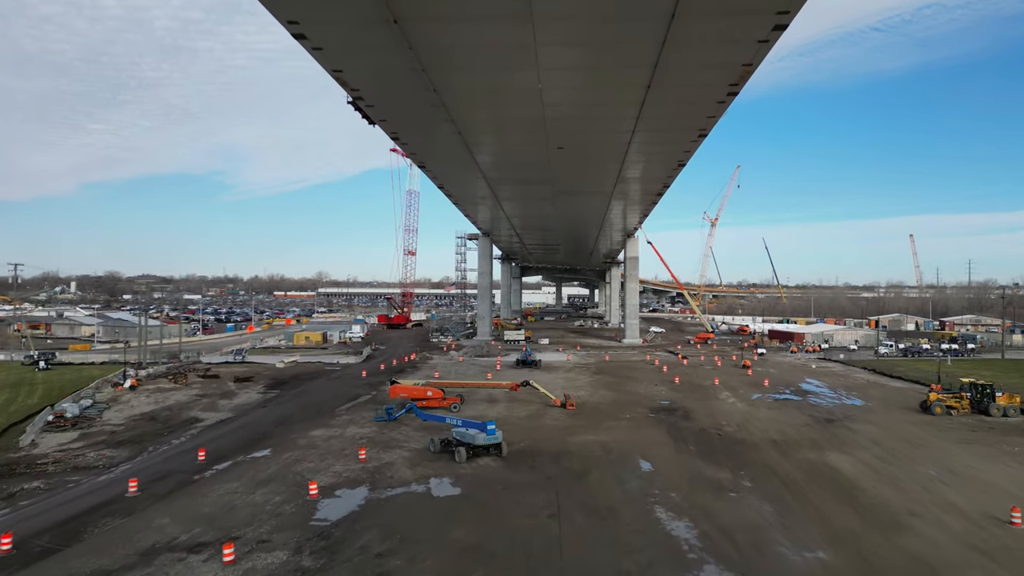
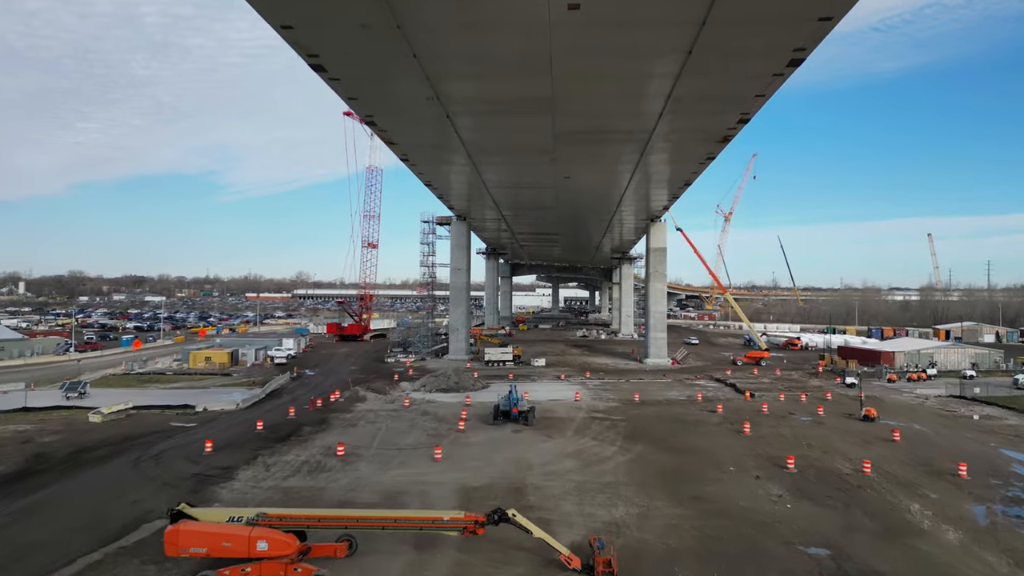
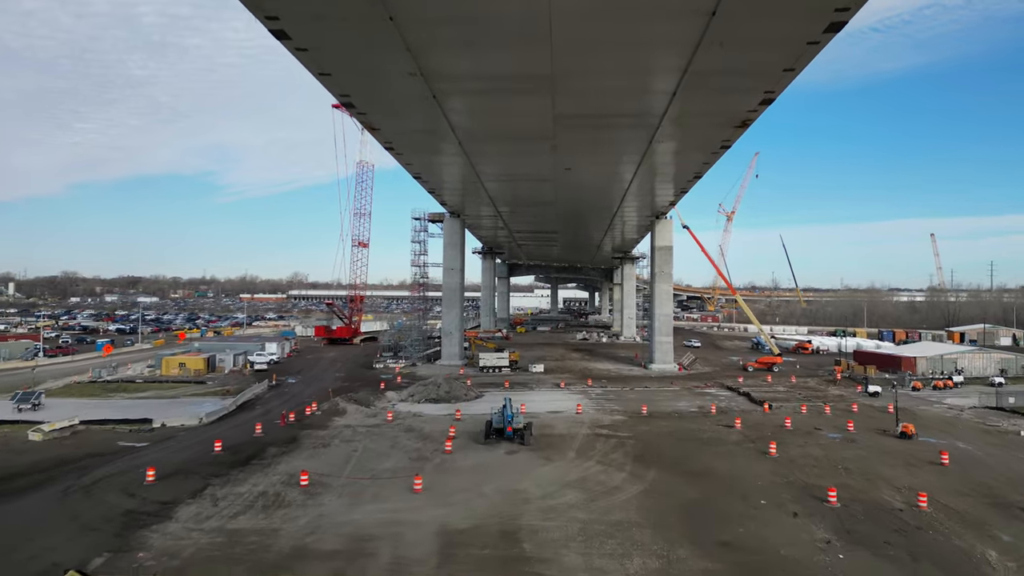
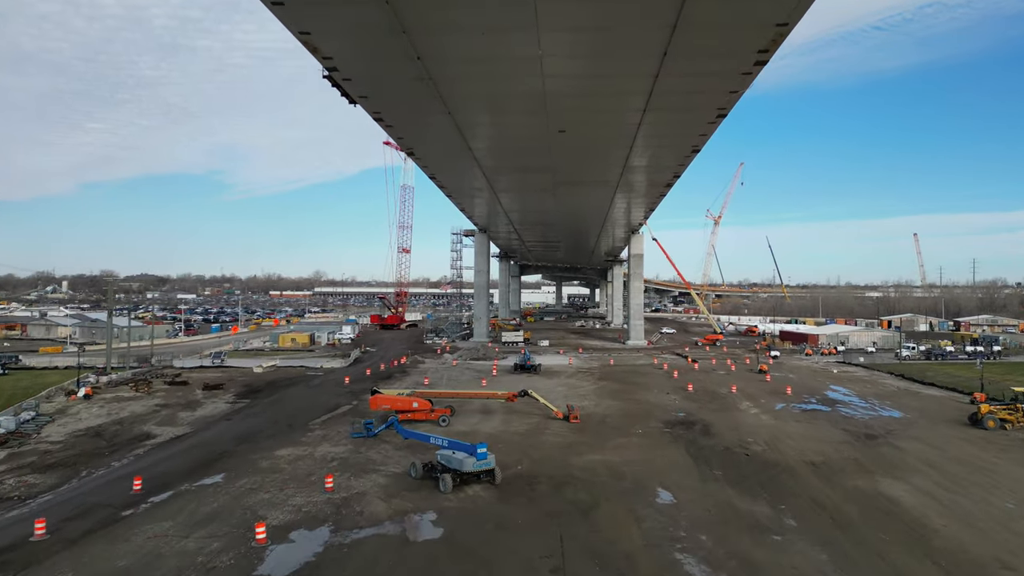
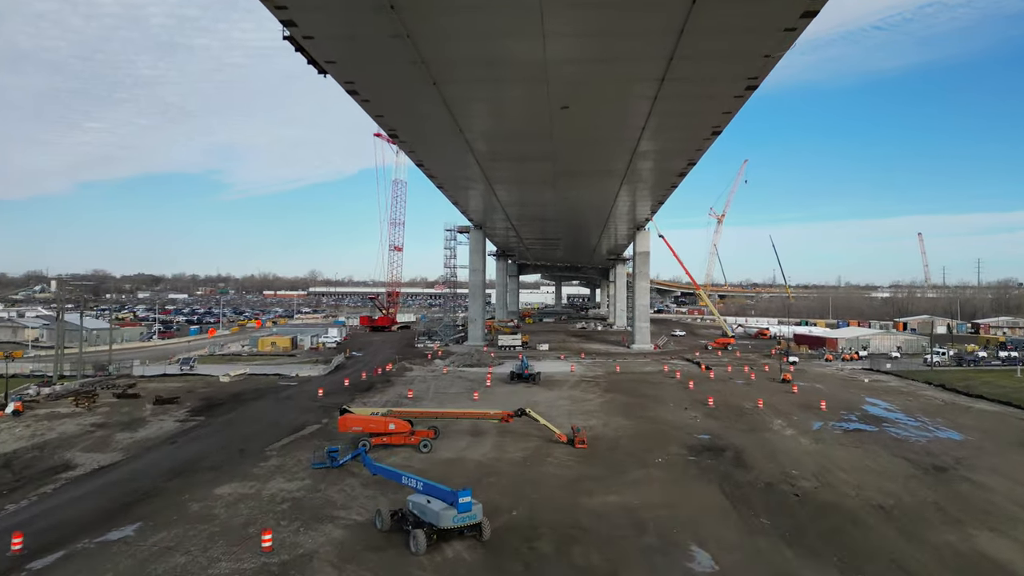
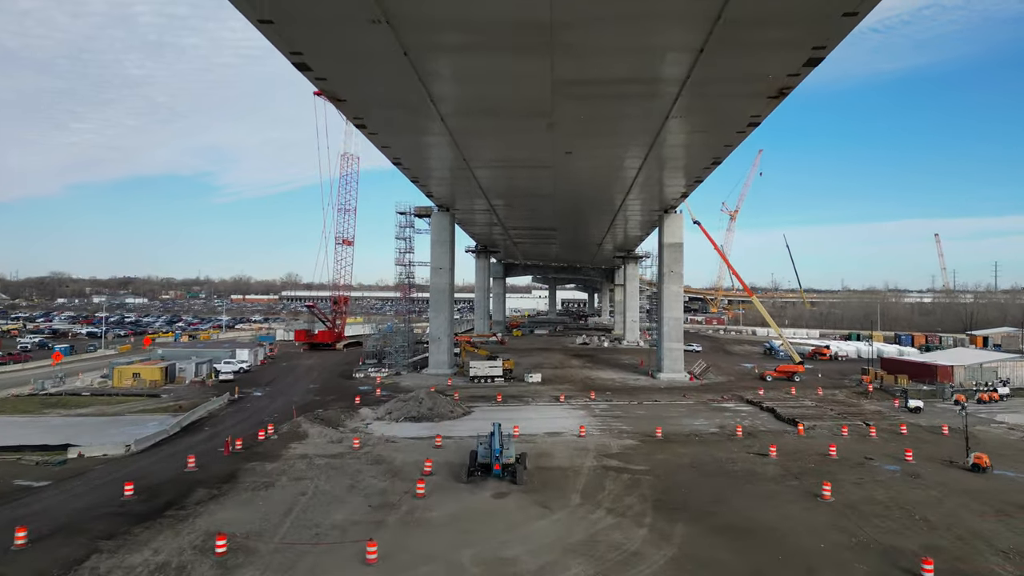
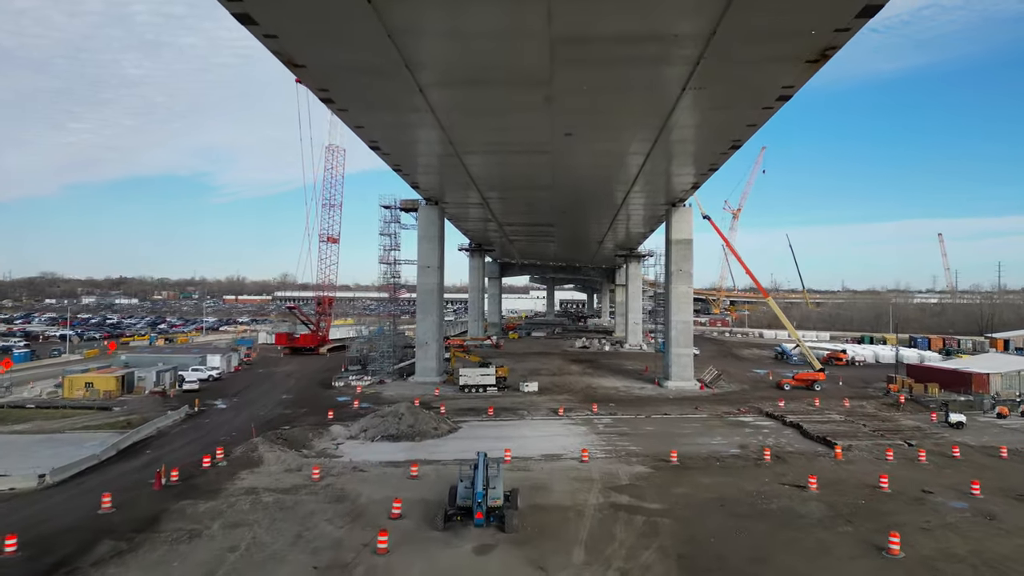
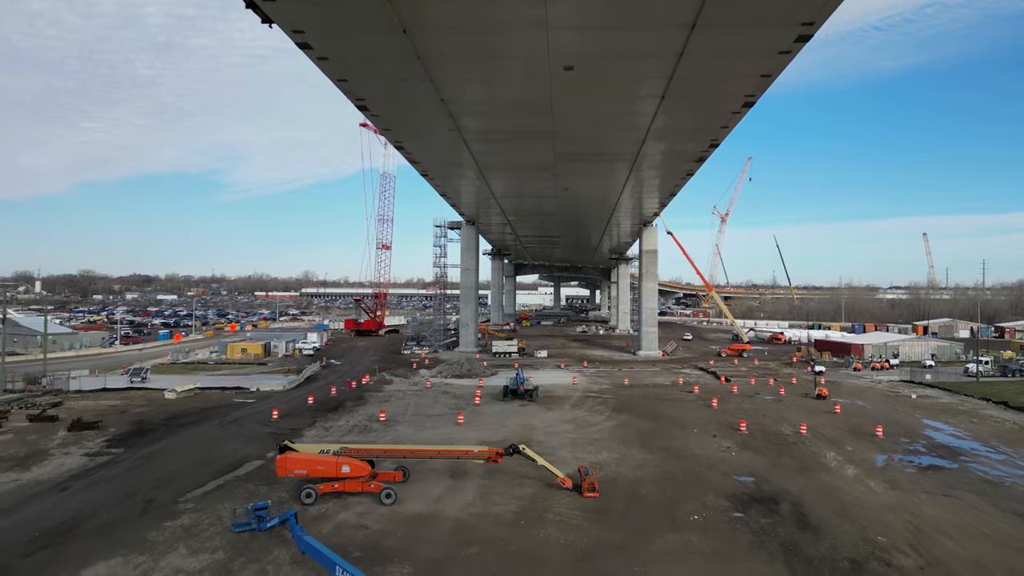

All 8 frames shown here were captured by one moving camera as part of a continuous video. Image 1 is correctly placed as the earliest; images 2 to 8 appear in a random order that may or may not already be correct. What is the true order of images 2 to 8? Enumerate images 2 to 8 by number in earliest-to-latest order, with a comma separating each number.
4, 5, 8, 2, 3, 6, 7
